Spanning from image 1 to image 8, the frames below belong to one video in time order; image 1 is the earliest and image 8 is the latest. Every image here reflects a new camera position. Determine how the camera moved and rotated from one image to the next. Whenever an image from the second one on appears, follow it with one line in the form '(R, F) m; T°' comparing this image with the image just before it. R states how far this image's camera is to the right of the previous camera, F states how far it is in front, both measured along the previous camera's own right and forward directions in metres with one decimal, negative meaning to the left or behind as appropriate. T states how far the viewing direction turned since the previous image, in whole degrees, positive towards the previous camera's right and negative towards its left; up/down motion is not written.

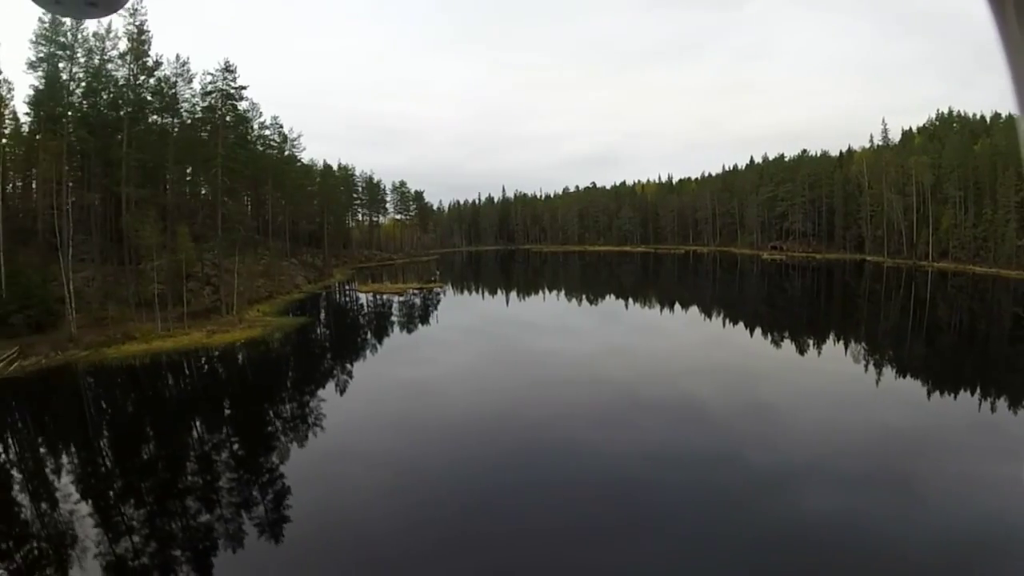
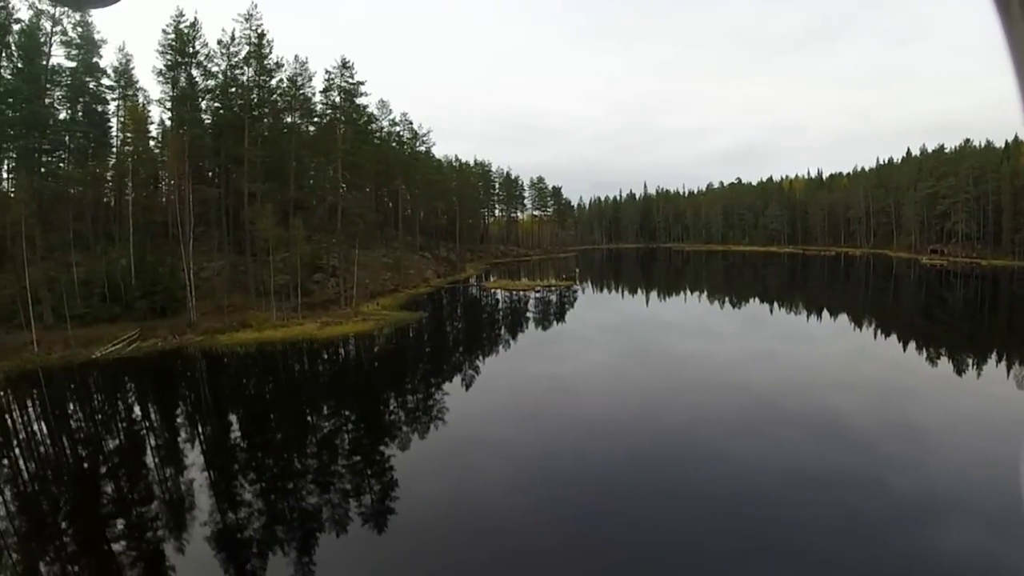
(+1.0, +0.9) m; -11°
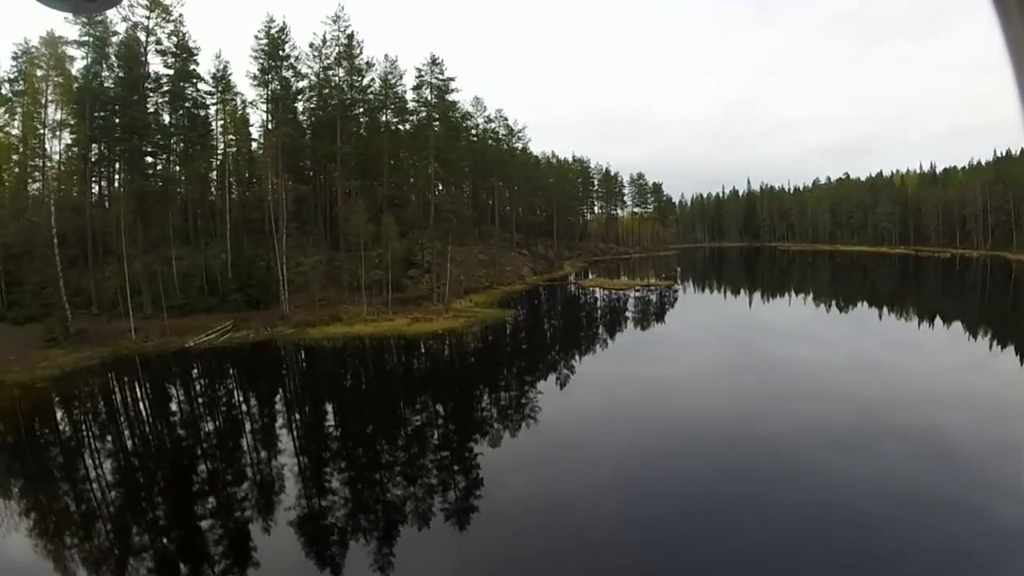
(+0.6, +0.6) m; -9°
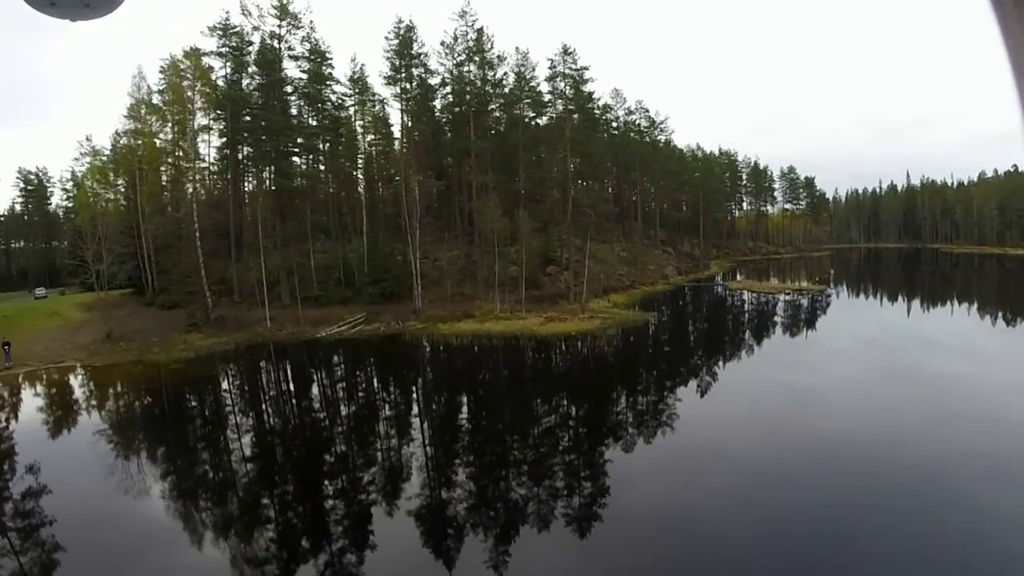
(+0.5, +1.0) m; -14°
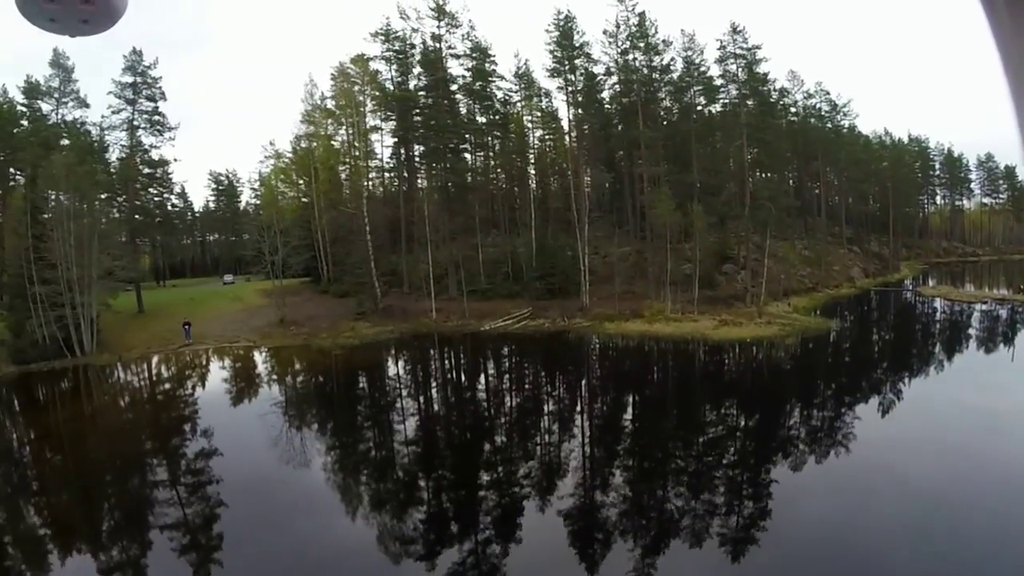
(-0.7, +1.3) m; -15°
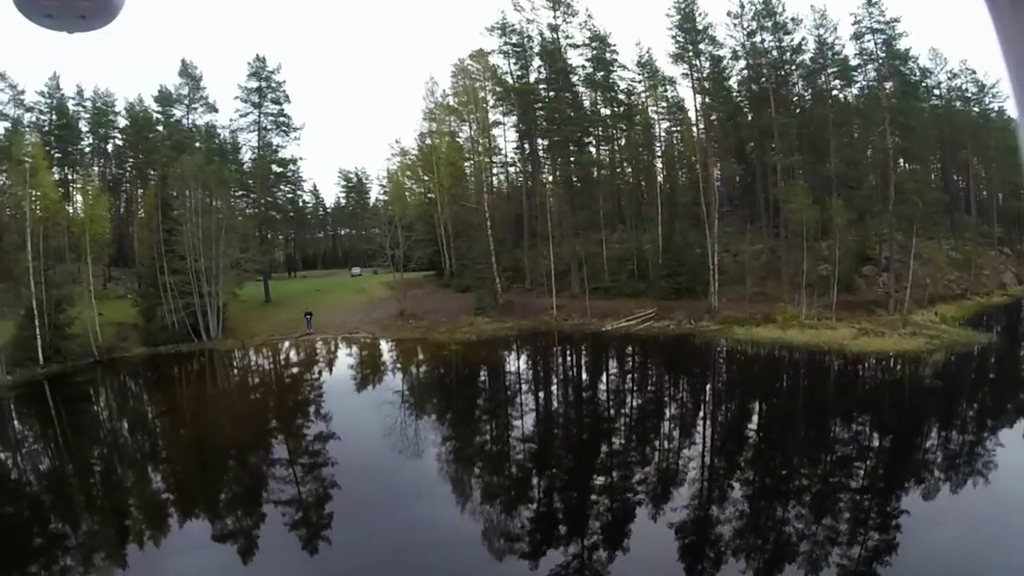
(-0.7, +0.6) m; -9°
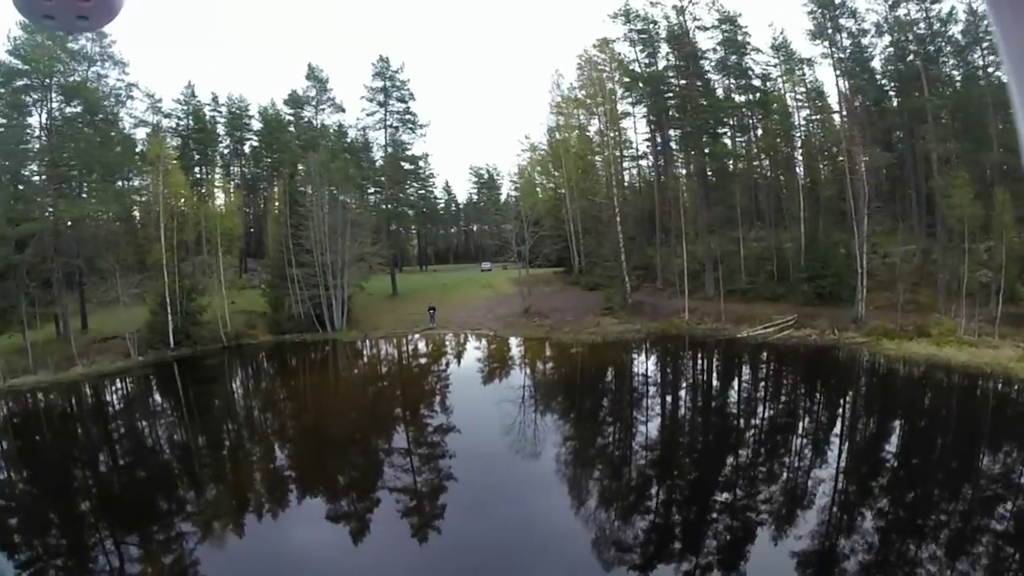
(-0.9, +0.4) m; -8°
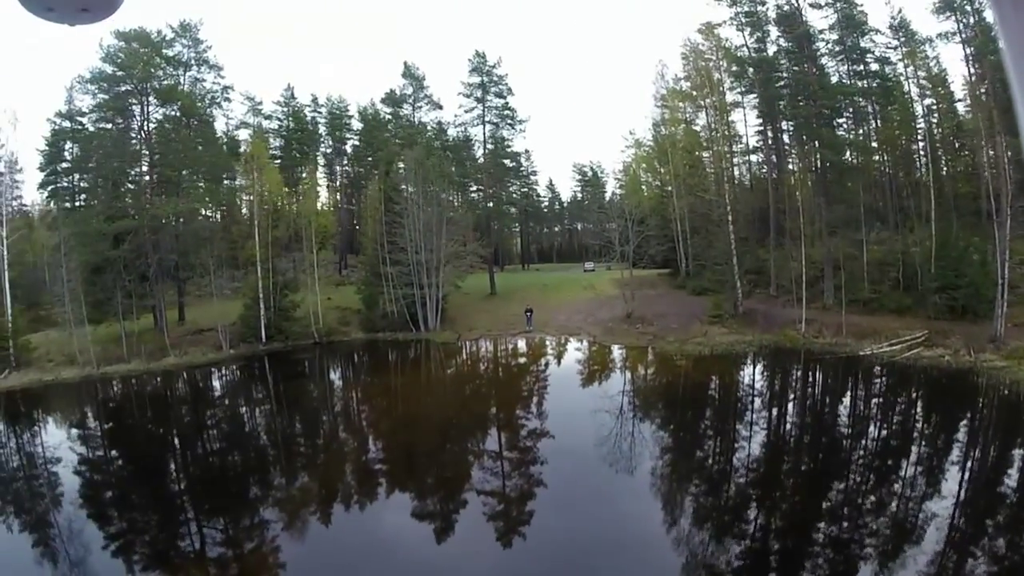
(-0.7, +0.4) m; -6°
